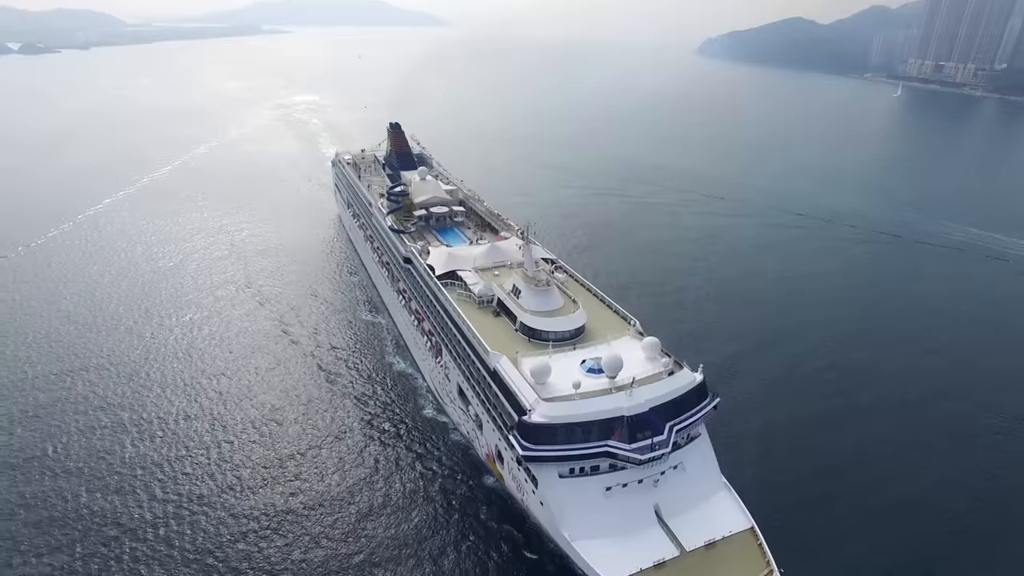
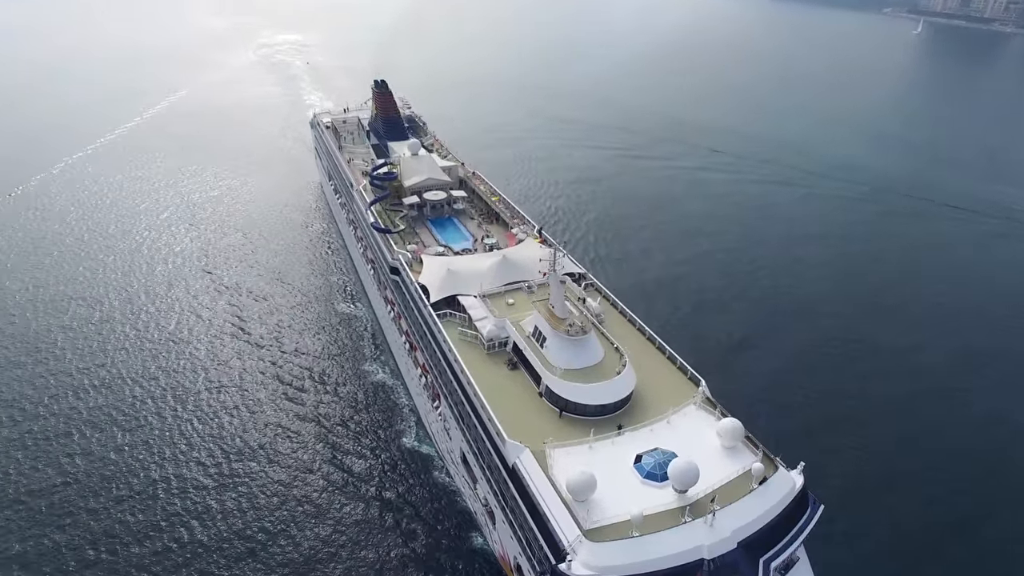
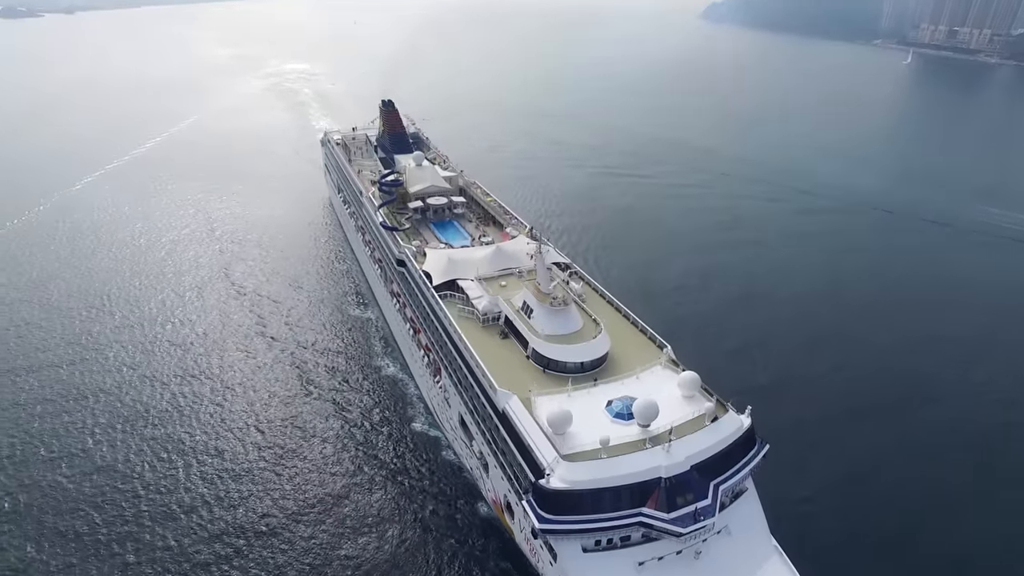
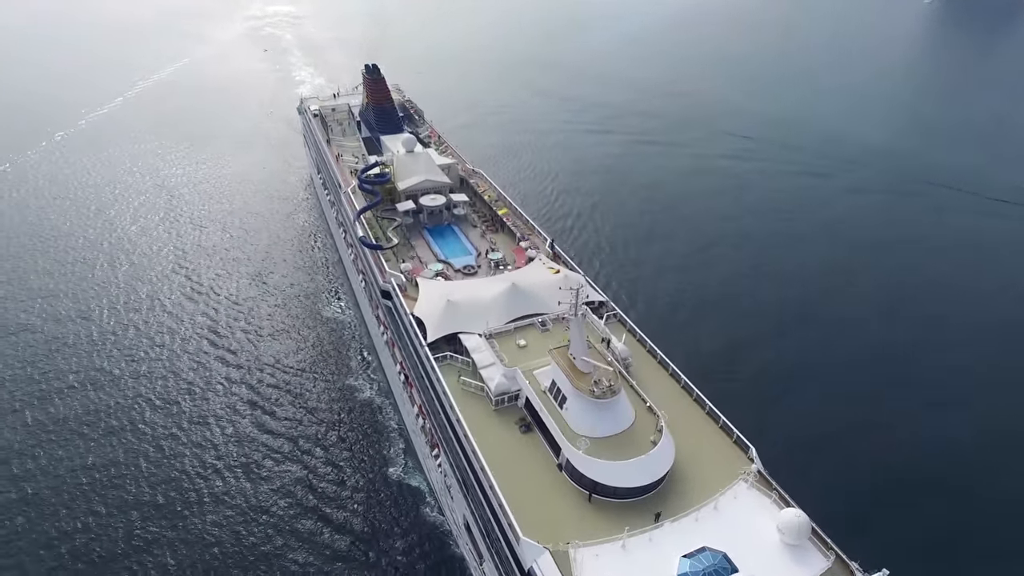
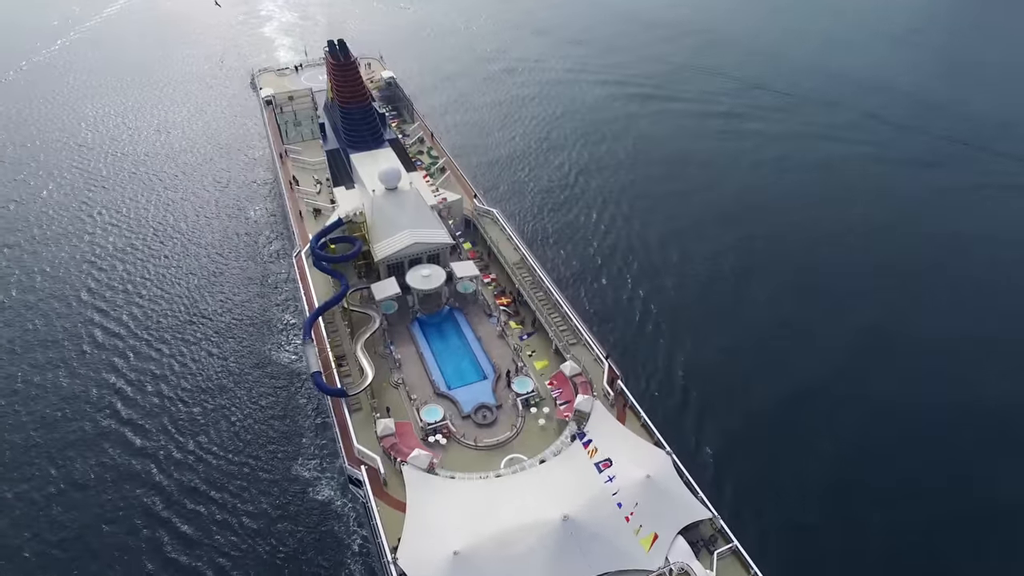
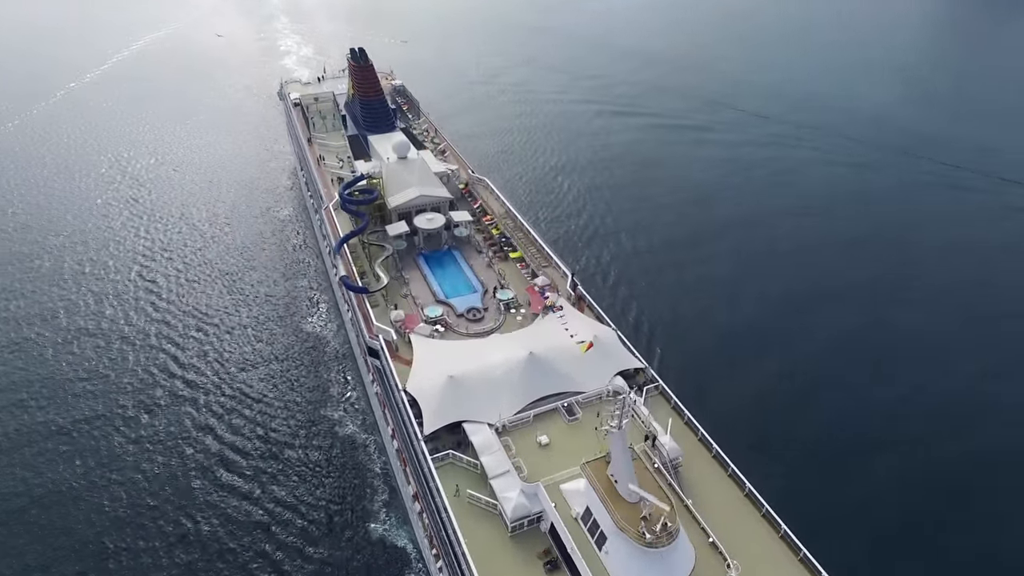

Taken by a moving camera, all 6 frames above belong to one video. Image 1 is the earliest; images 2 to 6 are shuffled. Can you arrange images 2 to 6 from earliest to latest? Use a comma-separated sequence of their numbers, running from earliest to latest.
3, 2, 4, 6, 5
